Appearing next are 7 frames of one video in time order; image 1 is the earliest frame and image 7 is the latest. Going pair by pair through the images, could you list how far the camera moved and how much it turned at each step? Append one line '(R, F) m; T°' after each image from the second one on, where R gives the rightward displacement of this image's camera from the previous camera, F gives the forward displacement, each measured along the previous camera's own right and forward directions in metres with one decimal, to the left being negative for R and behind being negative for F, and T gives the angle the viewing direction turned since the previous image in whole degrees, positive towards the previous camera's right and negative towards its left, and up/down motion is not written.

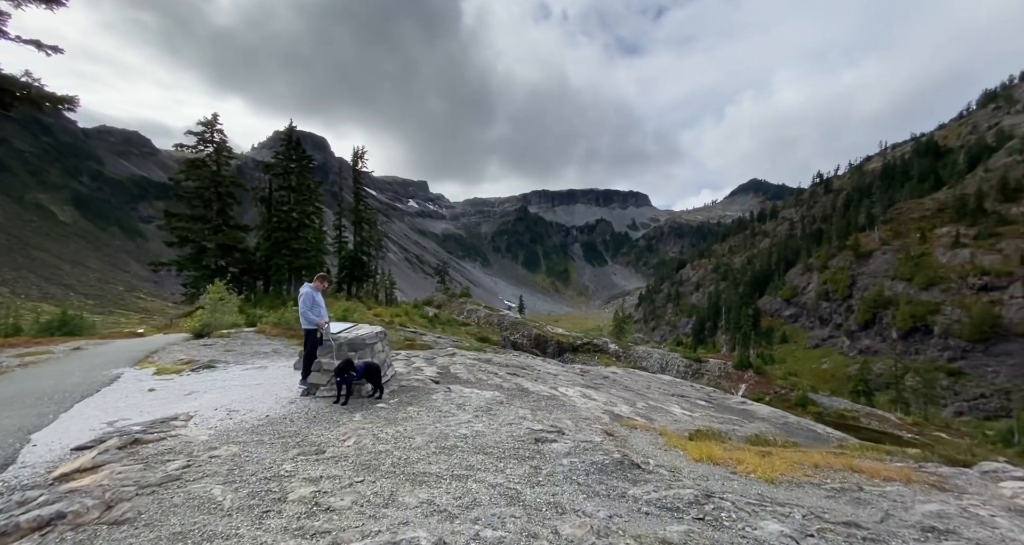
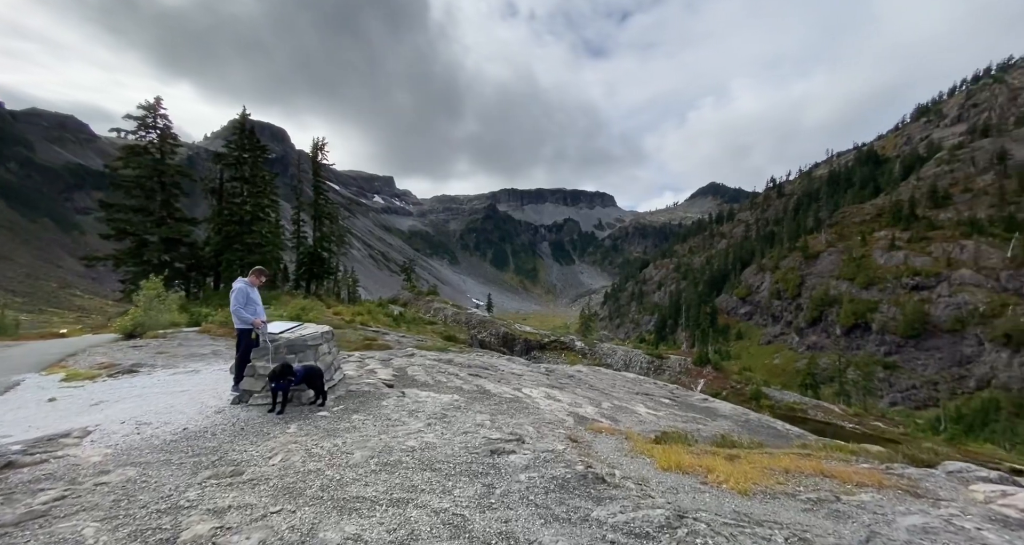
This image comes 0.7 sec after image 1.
(+0.3, +1.0) m; +4°
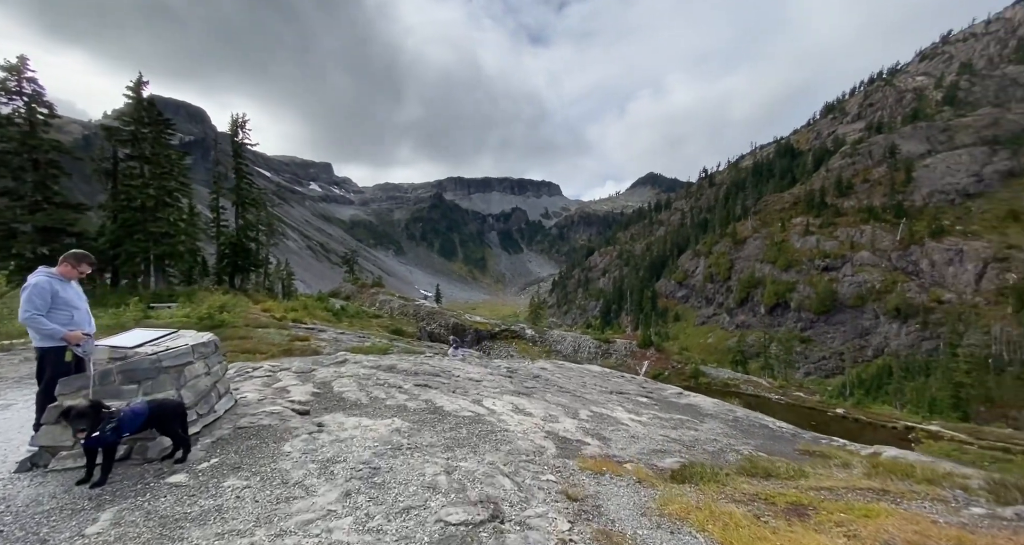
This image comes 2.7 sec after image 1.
(-0.3, +4.0) m; +7°
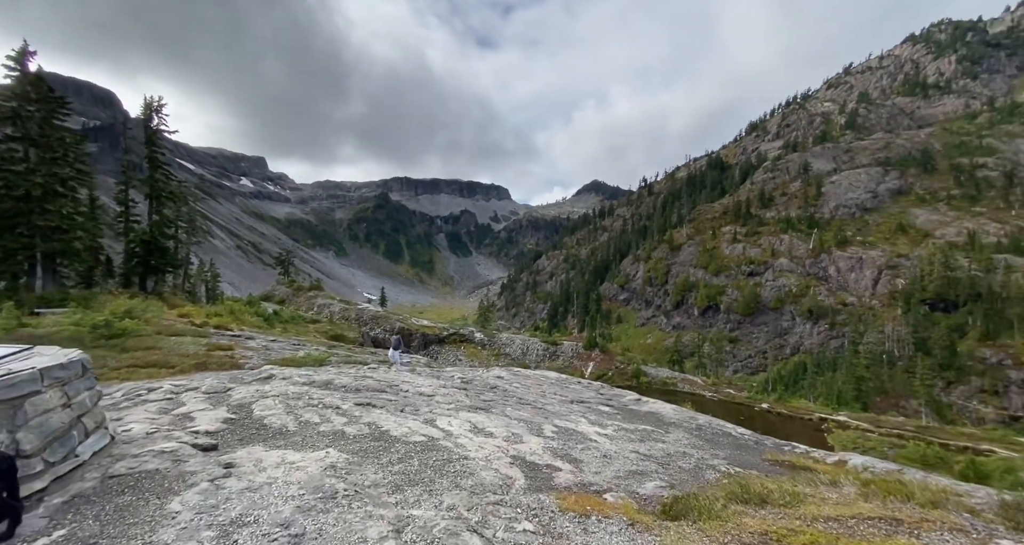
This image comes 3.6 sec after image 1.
(-0.3, +1.8) m; +7°
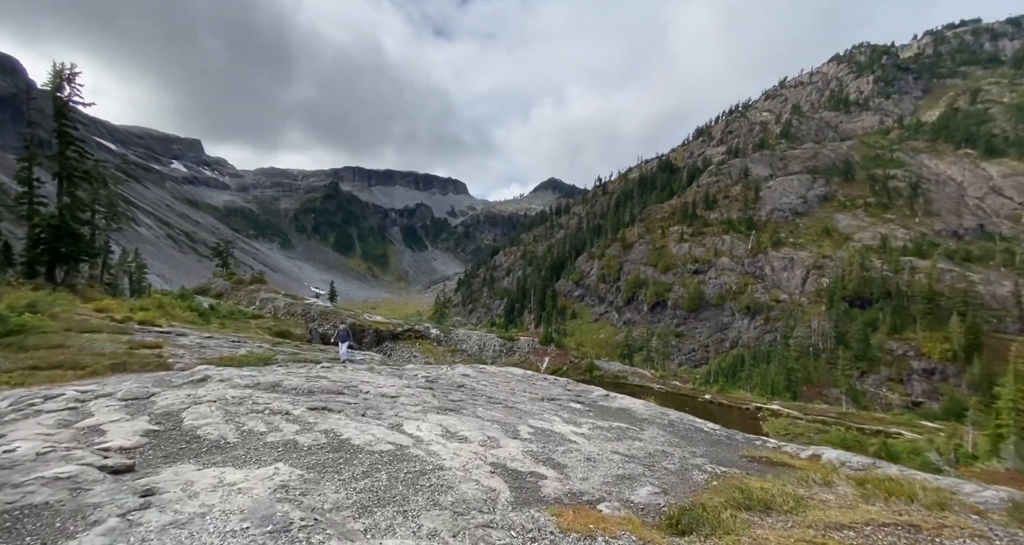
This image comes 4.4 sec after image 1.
(-0.6, +1.2) m; +6°
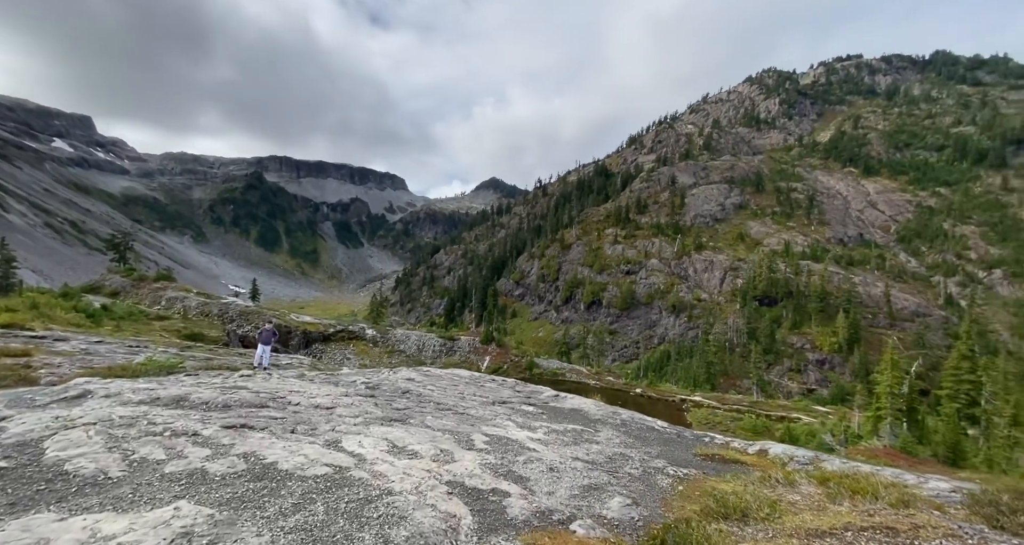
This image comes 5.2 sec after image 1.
(-0.4, +1.1) m; +8°
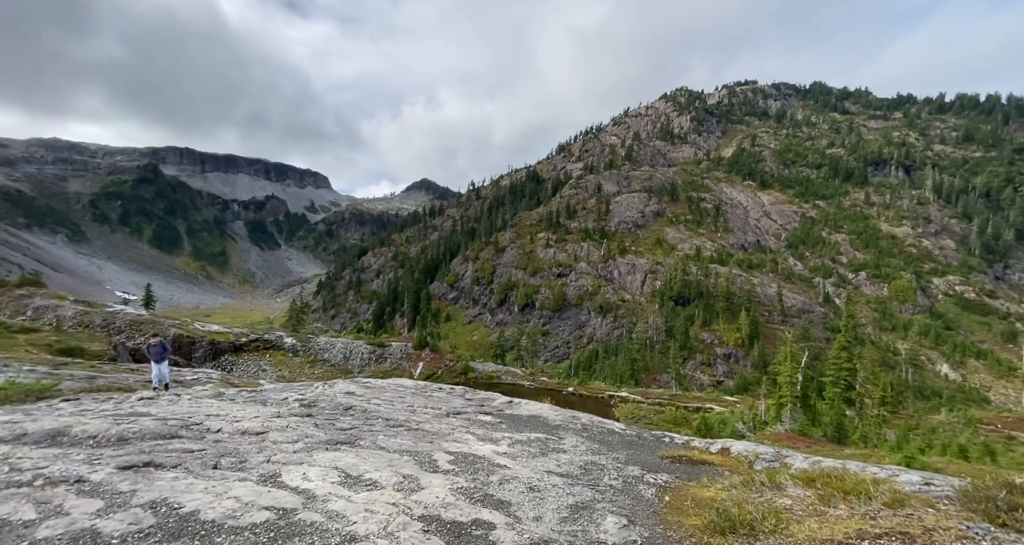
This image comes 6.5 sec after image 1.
(-0.9, +1.3) m; +9°
